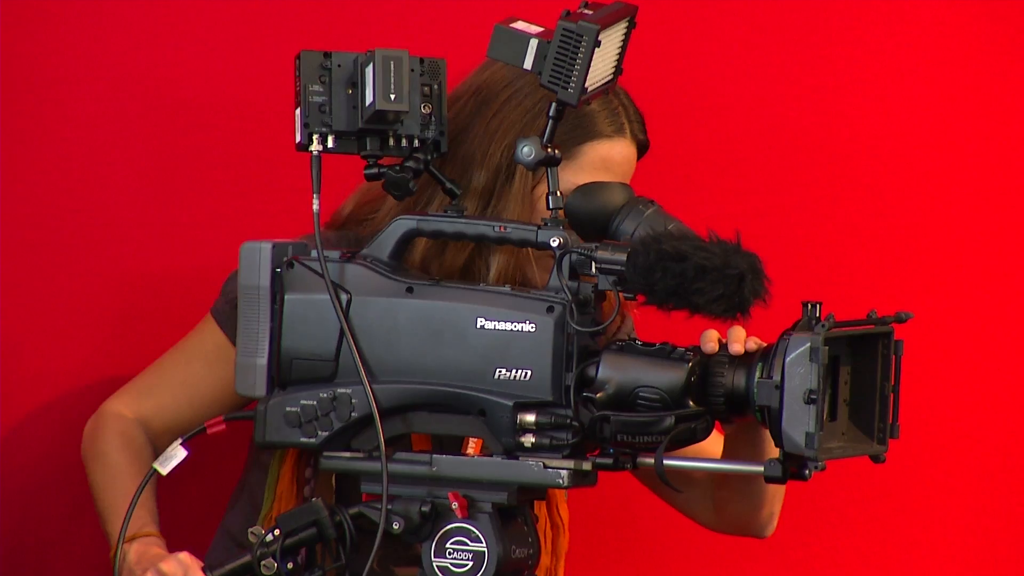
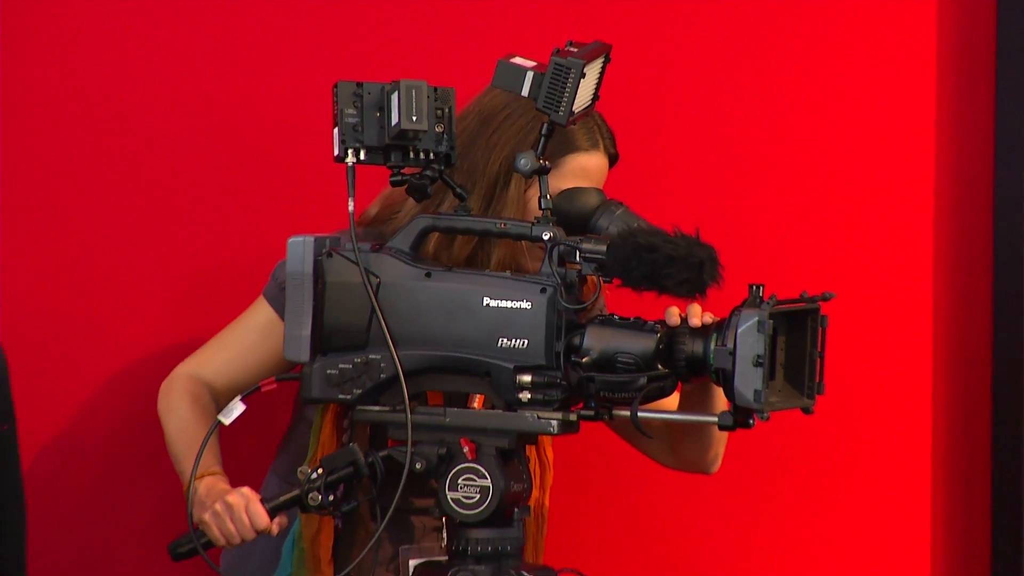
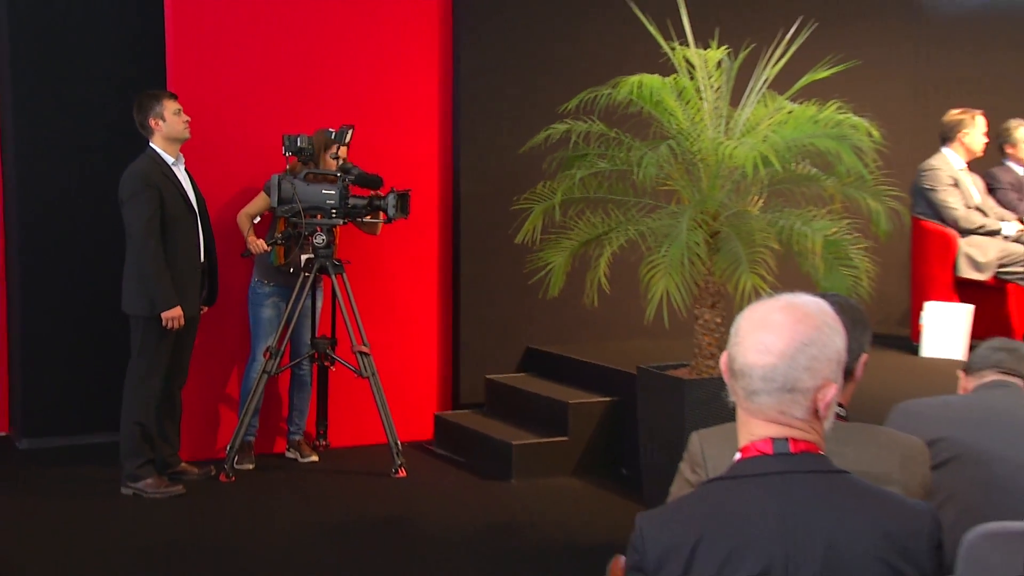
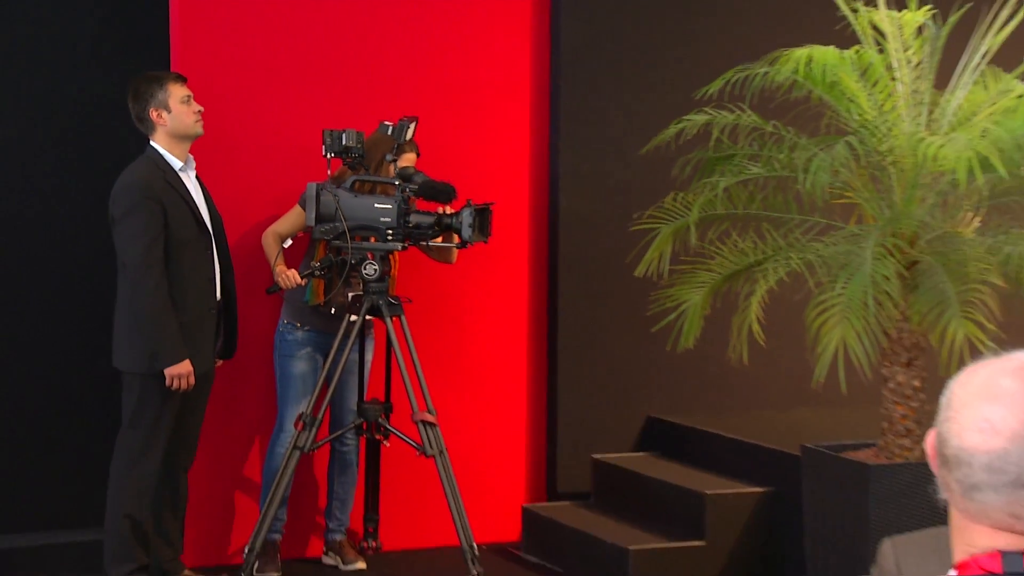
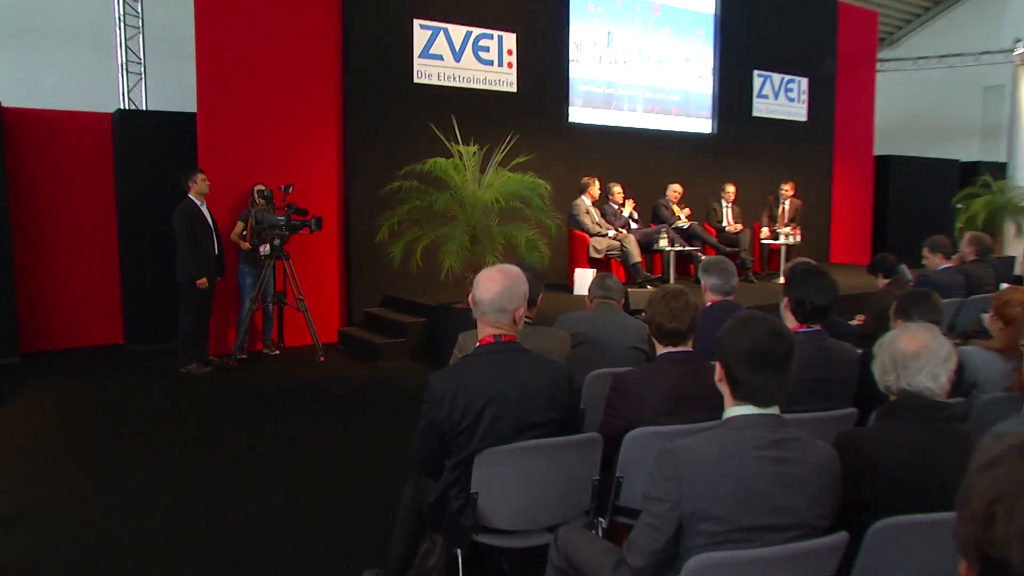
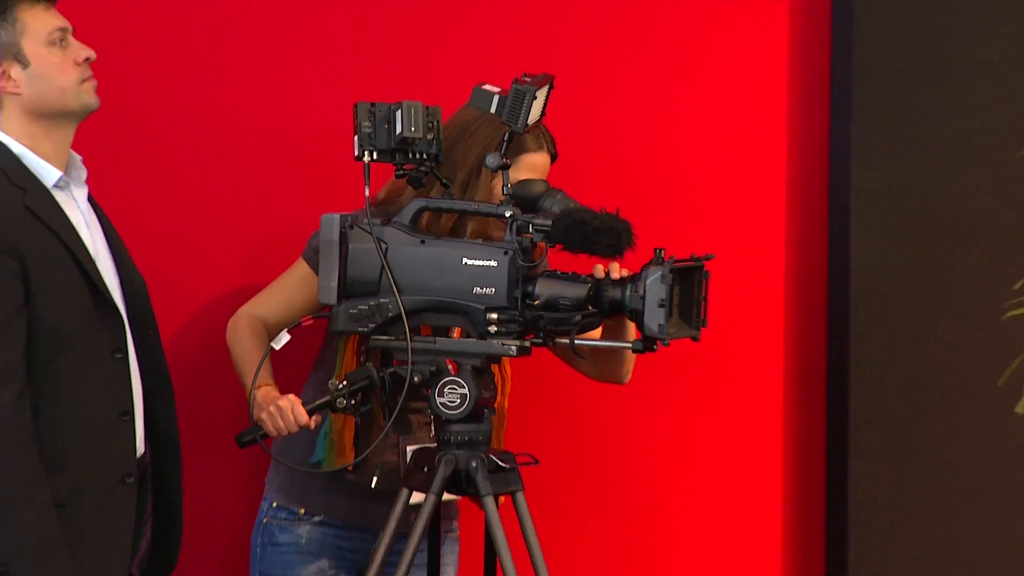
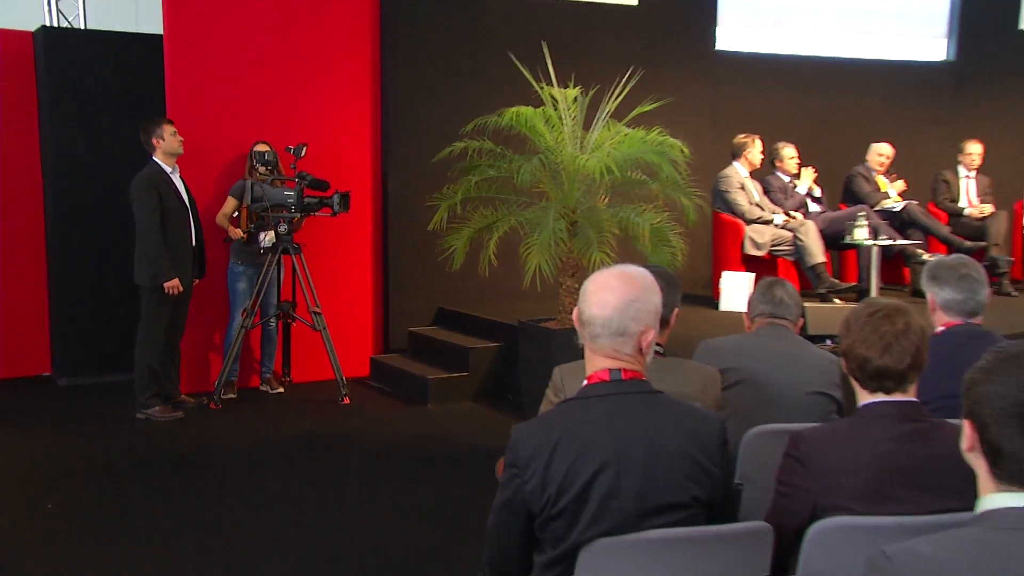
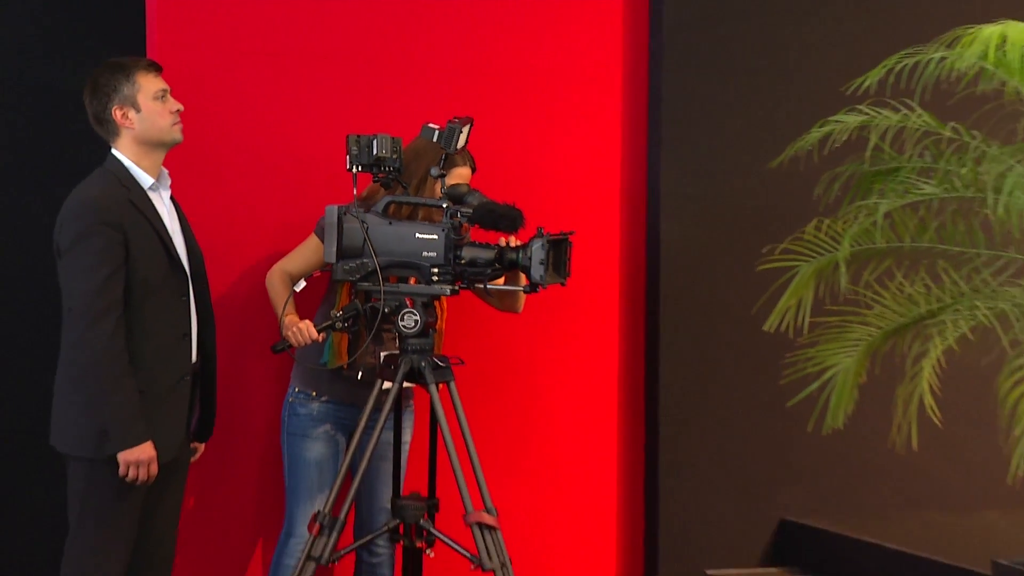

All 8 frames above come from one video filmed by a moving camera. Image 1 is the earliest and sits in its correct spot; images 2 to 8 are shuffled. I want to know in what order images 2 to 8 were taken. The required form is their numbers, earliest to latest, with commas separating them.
2, 6, 8, 4, 3, 7, 5
